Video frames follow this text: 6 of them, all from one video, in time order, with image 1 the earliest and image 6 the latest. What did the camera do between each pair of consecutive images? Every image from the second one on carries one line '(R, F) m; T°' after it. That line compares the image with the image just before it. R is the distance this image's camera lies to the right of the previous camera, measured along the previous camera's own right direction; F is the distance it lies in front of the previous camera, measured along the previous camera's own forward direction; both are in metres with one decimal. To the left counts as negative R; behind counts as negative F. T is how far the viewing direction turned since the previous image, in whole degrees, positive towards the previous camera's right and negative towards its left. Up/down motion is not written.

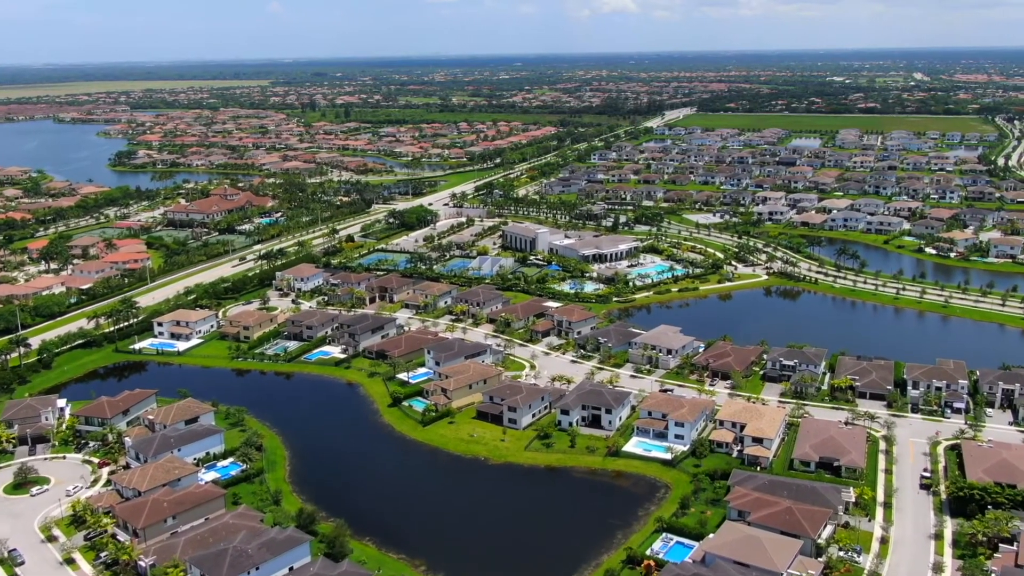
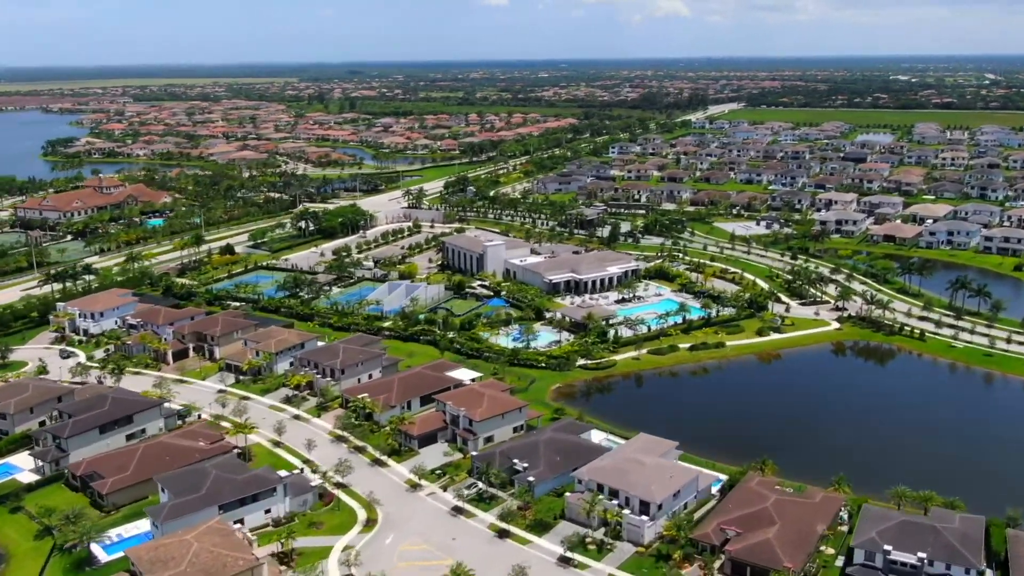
(+5.8, +23.6) m; -3°
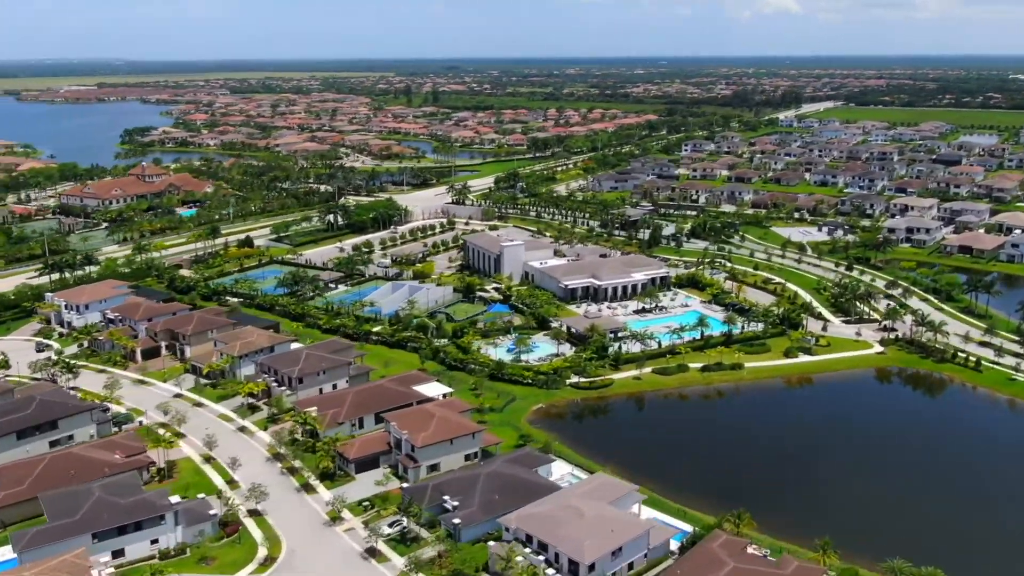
(+3.7, +3.6) m; -6°
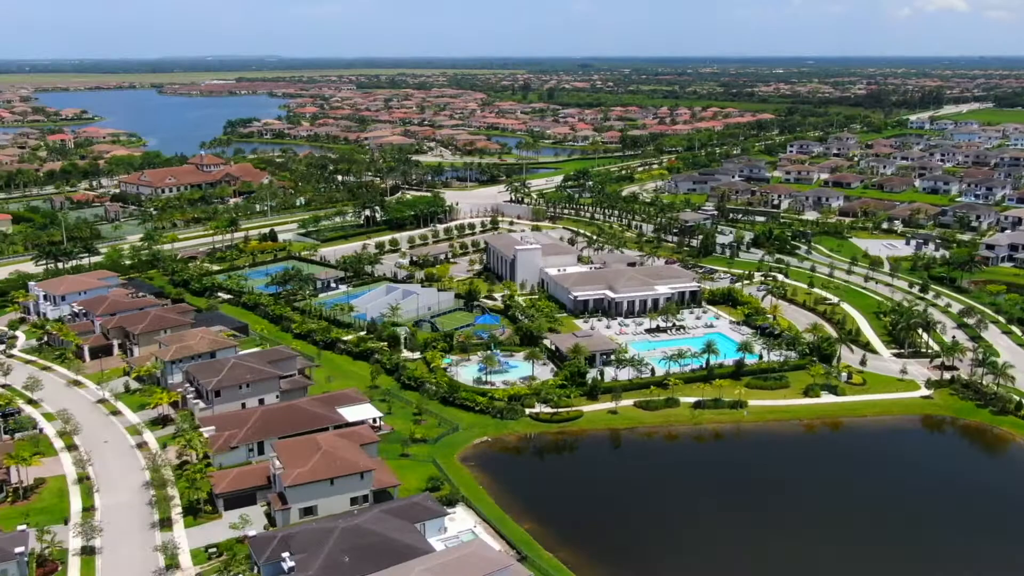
(+5.1, +4.6) m; -8°
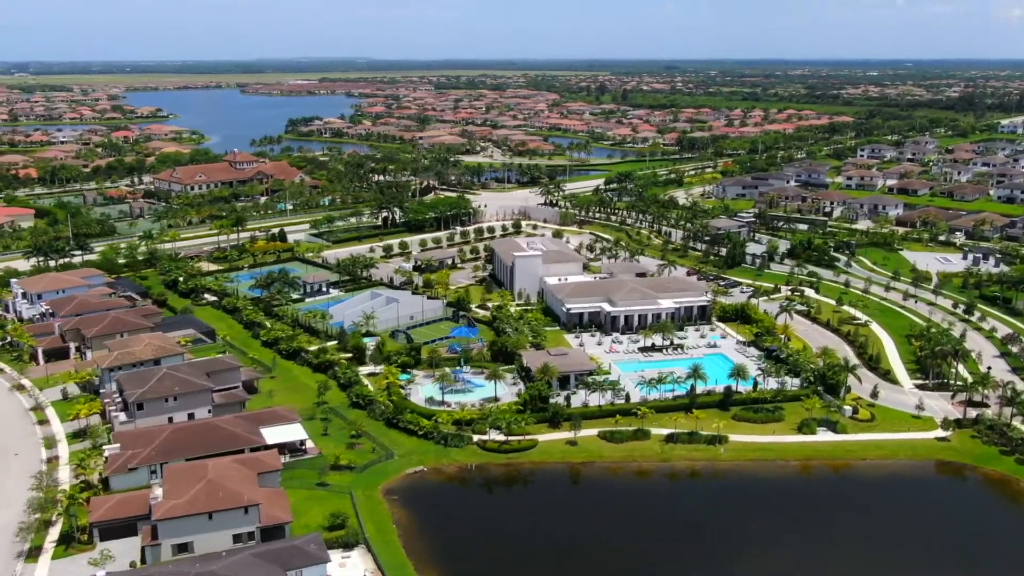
(+3.5, +2.9) m; -5°
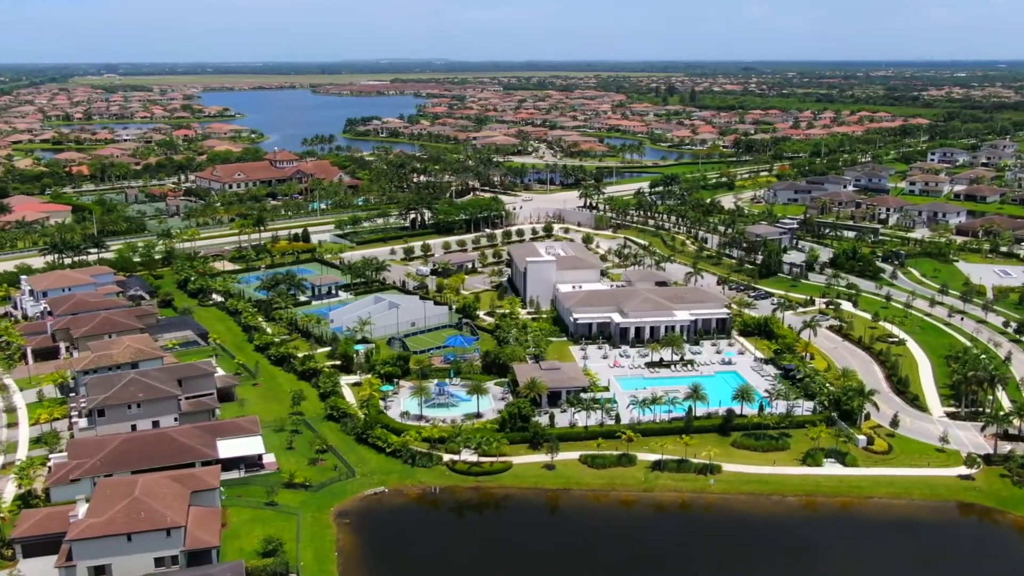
(+2.3, +1.8) m; -5°
